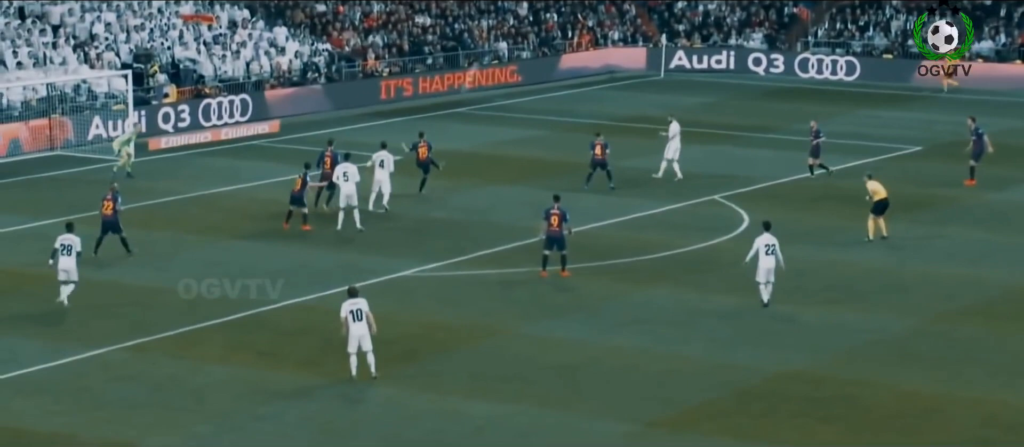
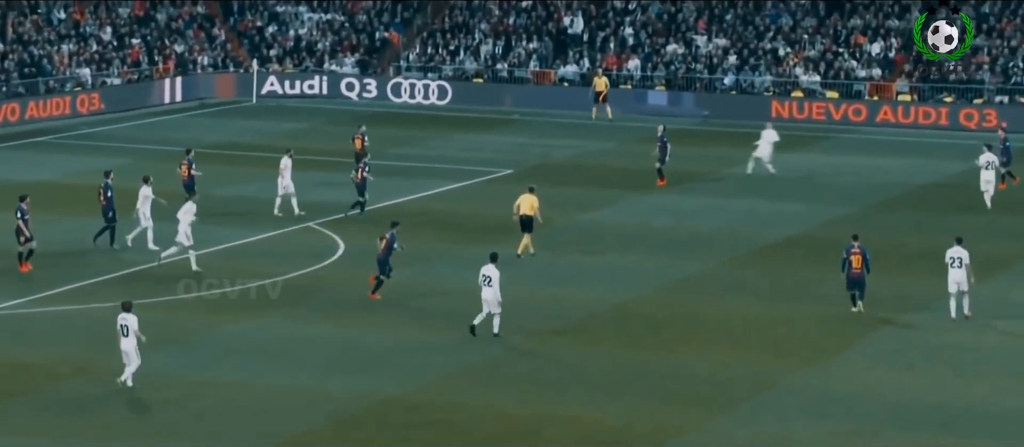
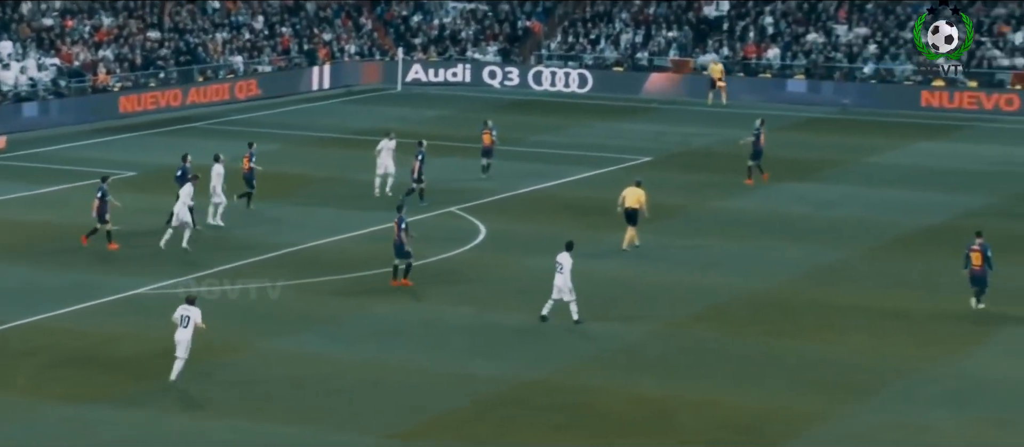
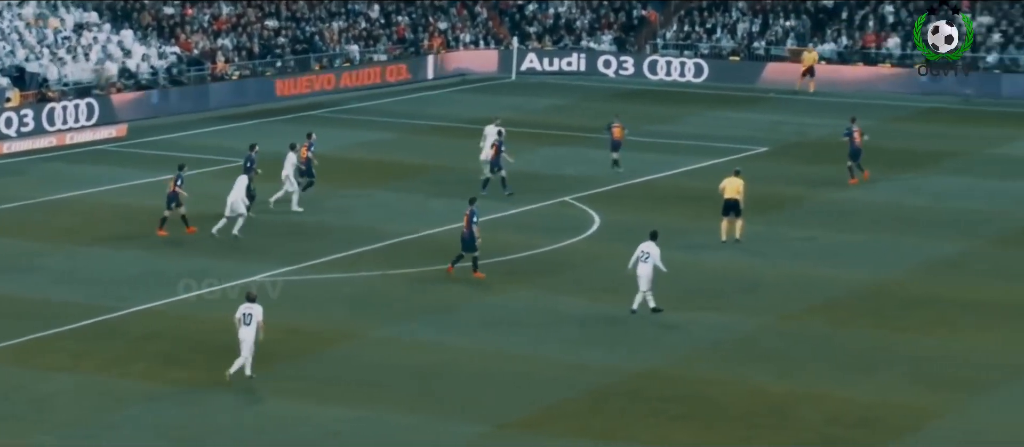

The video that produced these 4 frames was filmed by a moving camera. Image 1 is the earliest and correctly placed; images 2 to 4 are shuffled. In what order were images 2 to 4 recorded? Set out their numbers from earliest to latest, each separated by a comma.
4, 3, 2
